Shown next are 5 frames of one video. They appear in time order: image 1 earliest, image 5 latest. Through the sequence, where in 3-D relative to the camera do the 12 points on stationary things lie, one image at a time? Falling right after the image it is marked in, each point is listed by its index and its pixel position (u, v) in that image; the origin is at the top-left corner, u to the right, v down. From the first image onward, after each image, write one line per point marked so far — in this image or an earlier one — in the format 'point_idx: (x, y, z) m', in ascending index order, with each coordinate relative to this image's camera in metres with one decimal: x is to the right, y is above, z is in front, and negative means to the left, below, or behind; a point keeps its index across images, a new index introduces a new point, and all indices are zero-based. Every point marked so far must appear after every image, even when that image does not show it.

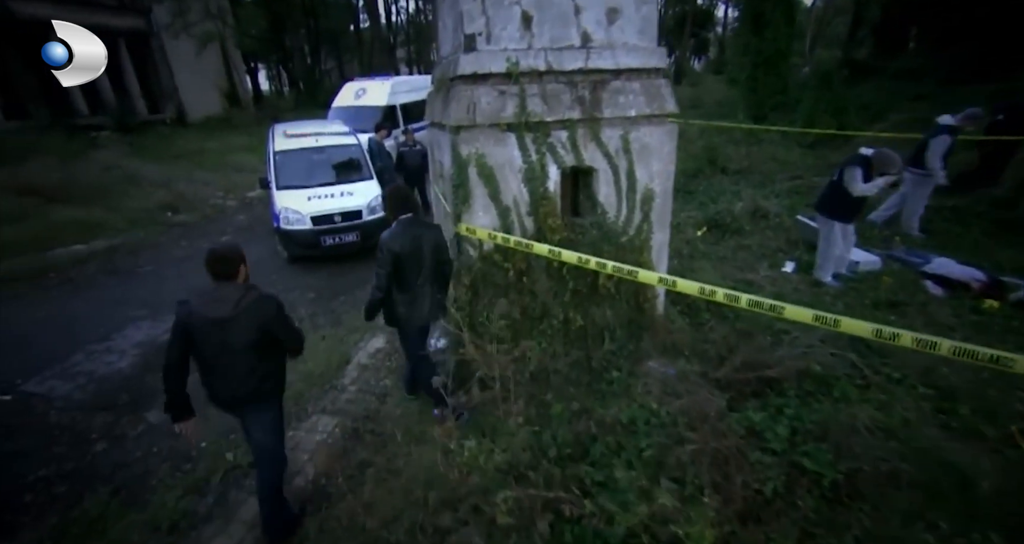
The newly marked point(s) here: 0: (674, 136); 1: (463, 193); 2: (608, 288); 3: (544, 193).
0: (+1.2, +1.0, +3.5) m
1: (-0.4, +0.6, +3.3) m
2: (+0.8, -0.1, +3.7) m
3: (+0.2, +0.6, +3.4) m
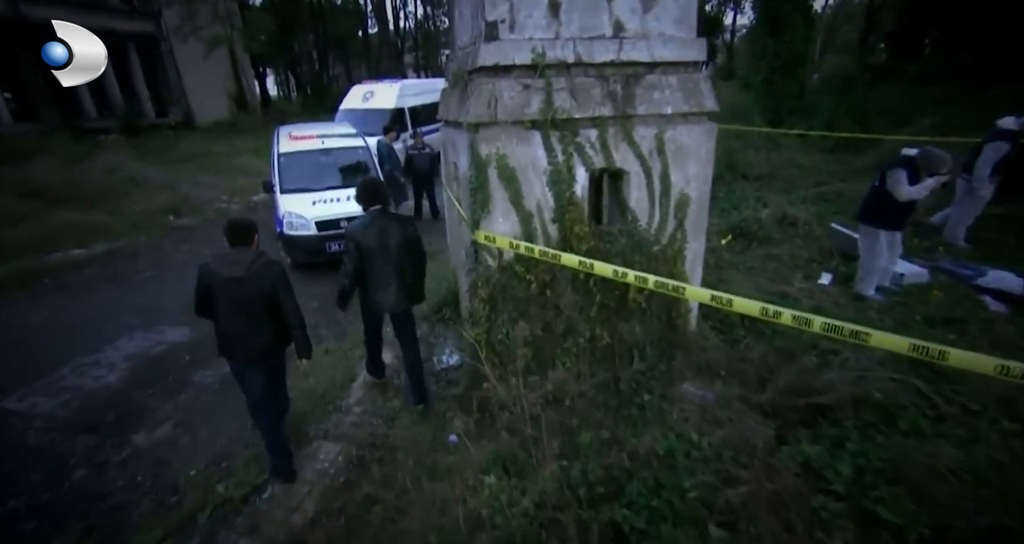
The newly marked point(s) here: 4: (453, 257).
0: (+1.4, +0.9, +3.2) m
1: (-0.2, +0.5, +3.0) m
2: (+0.9, -0.2, +3.4) m
3: (+0.4, +0.5, +3.1) m
4: (-0.5, +0.1, +4.3) m
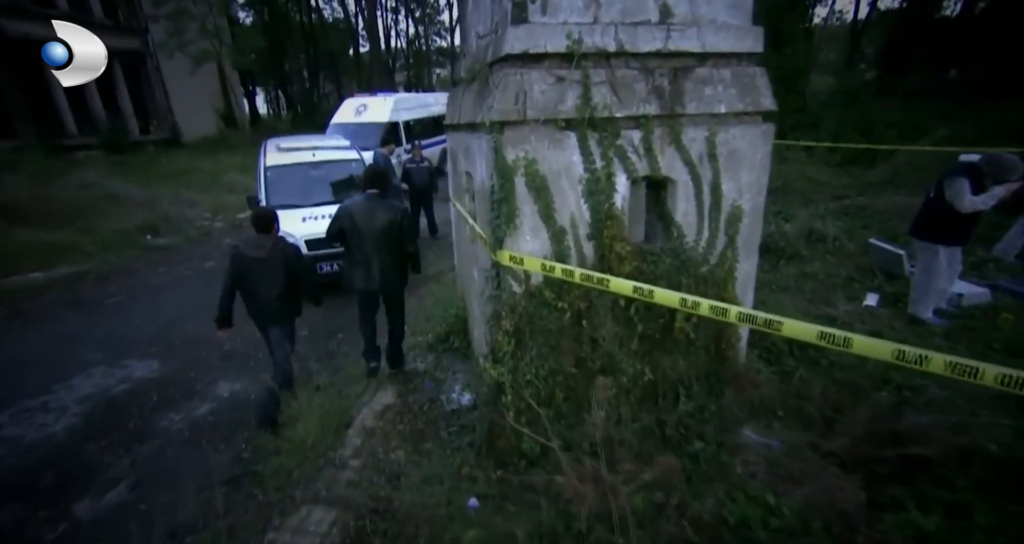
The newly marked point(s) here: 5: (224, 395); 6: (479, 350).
0: (+1.5, +0.8, +2.8) m
1: (0.0, +0.3, +2.5) m
2: (+1.1, -0.4, +2.9) m
3: (+0.6, +0.3, +2.6) m
4: (-0.4, -0.1, +3.8) m
5: (-2.4, -1.0, +3.8) m
6: (-0.2, -0.6, +3.4) m
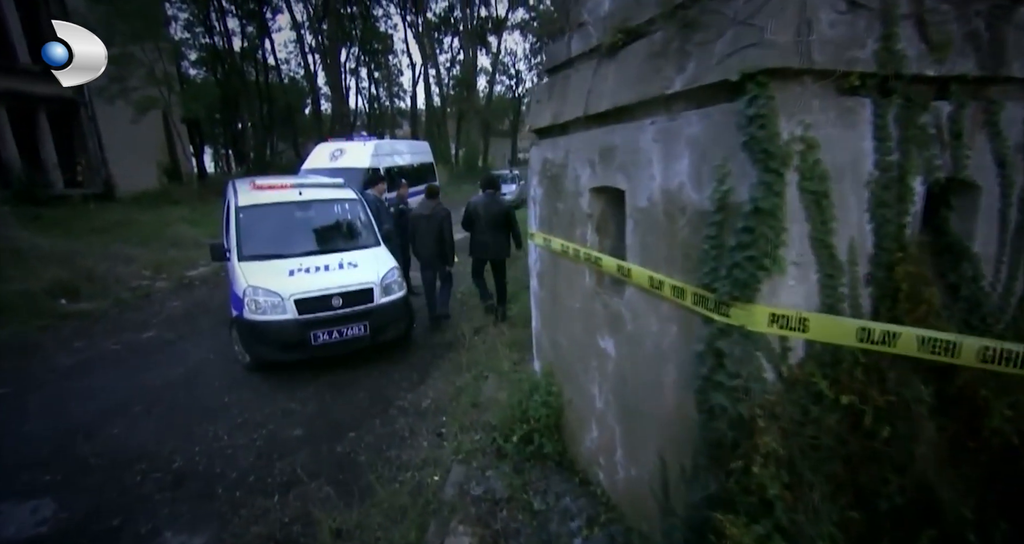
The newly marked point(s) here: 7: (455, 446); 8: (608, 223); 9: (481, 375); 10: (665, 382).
0: (+2.3, +0.6, +1.9) m
1: (+0.8, +0.1, +1.4) m
2: (+1.9, -0.6, +1.8) m
3: (+1.3, +0.1, +1.5) m
4: (+0.3, -0.4, +2.6) m
5: (-1.7, -1.4, +2.3) m
6: (+0.5, -0.9, +2.2) m
7: (-0.4, -1.1, +3.0) m
8: (+0.5, +0.2, +2.2) m
9: (-0.3, -0.9, +4.0) m
10: (+0.6, -0.4, +1.8) m
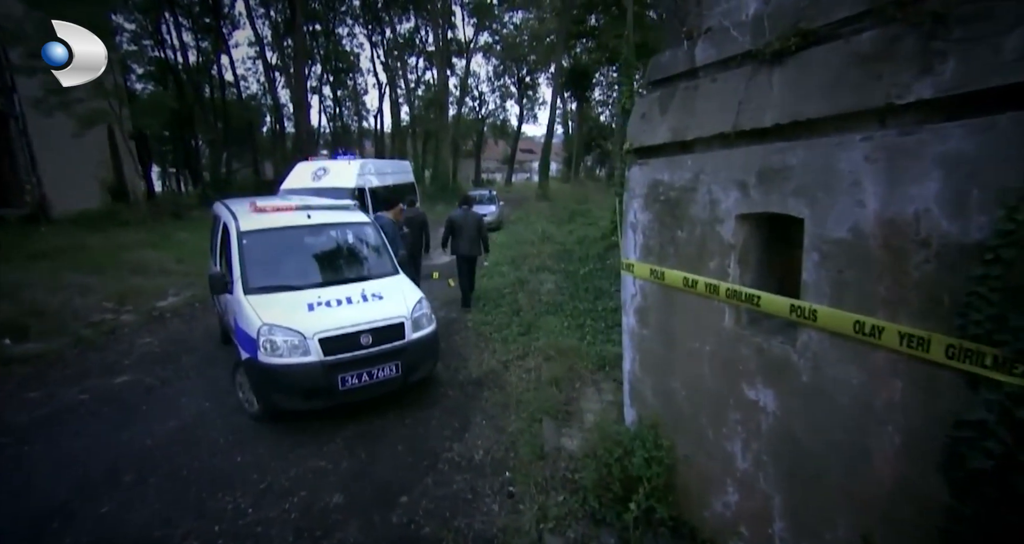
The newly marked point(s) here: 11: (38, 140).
0: (+2.9, +0.5, +1.7) m
1: (+1.4, 0.0, +1.1) m
2: (+2.5, -0.7, +1.6) m
3: (+1.9, 0.0, +1.3) m
4: (+0.9, -0.6, +2.2) m
5: (-1.1, -1.6, +1.7) m
6: (+1.1, -1.0, +1.8) m
7: (+0.1, -1.3, +2.6) m
8: (+1.0, +0.1, +2.0) m
9: (+0.2, -1.1, +3.6) m
10: (+1.2, -0.6, +1.5) m
11: (-15.6, +4.5, +15.3) m
